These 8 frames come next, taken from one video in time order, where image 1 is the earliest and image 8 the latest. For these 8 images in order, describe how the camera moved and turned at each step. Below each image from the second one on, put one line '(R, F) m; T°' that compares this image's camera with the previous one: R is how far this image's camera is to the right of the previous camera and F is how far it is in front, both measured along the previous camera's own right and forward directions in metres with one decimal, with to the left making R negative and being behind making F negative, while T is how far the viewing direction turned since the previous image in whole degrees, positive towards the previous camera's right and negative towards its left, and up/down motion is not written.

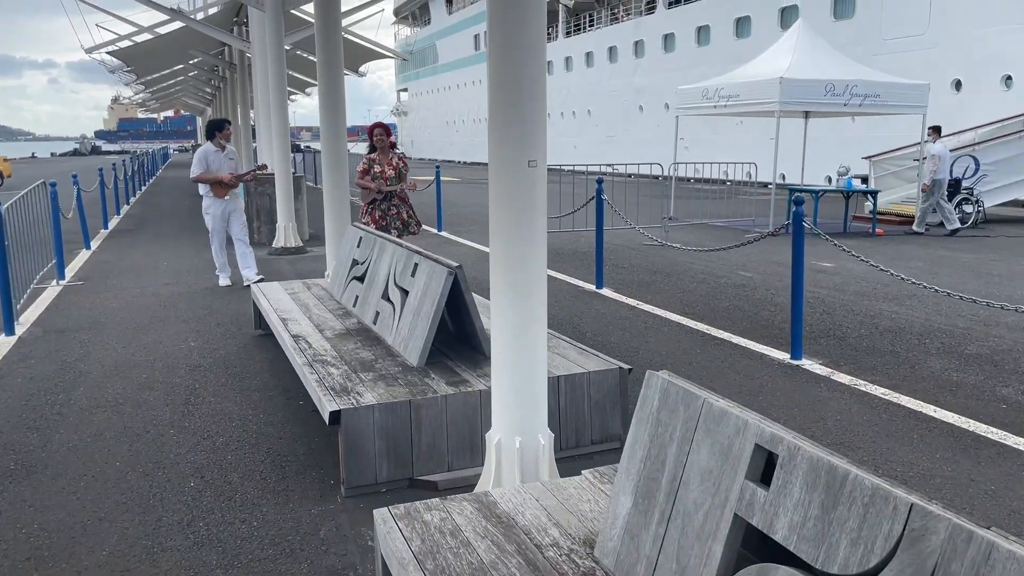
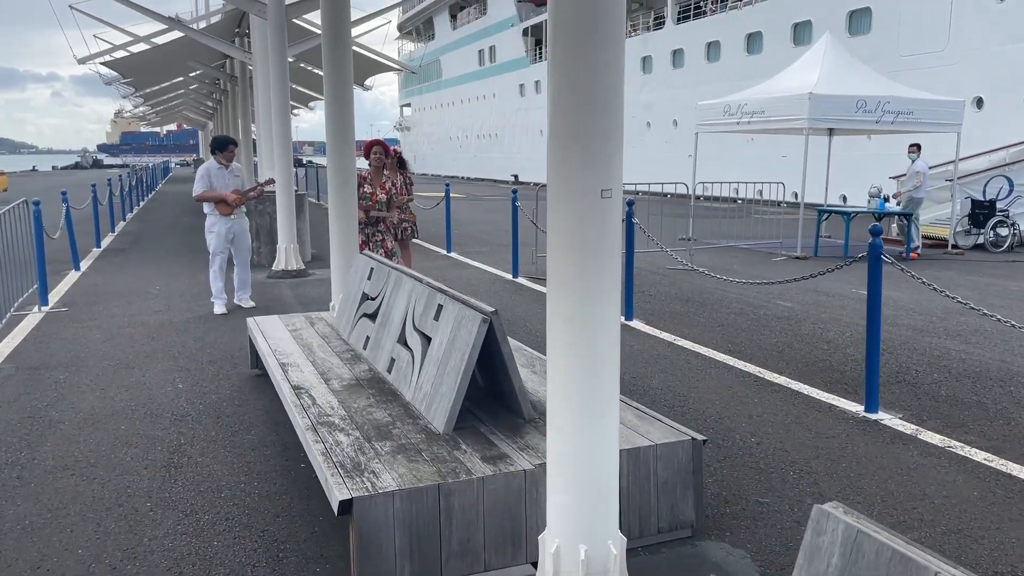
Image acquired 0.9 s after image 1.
(-0.2, +0.7) m; 0°
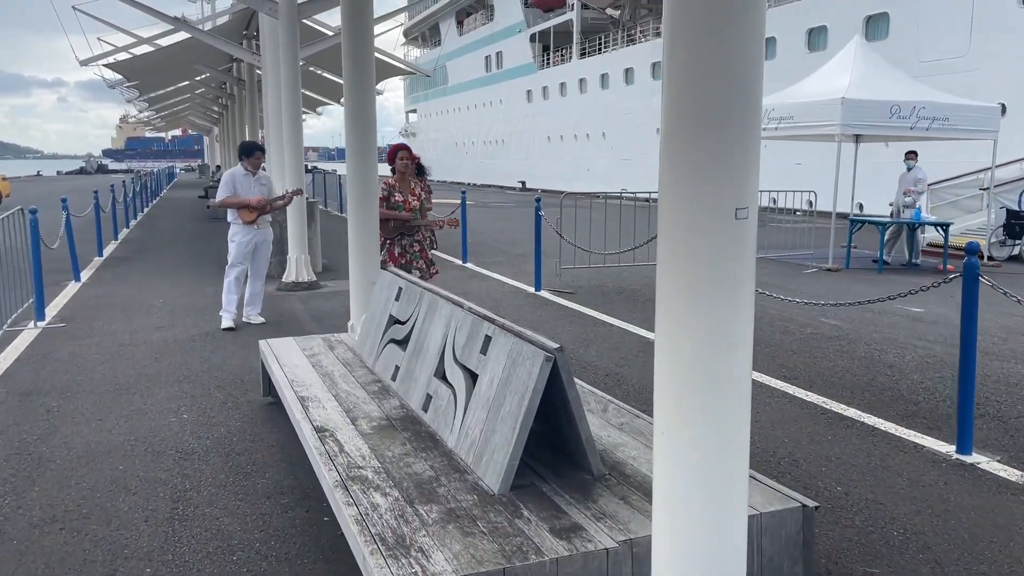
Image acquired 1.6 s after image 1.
(-0.2, +0.5) m; 0°
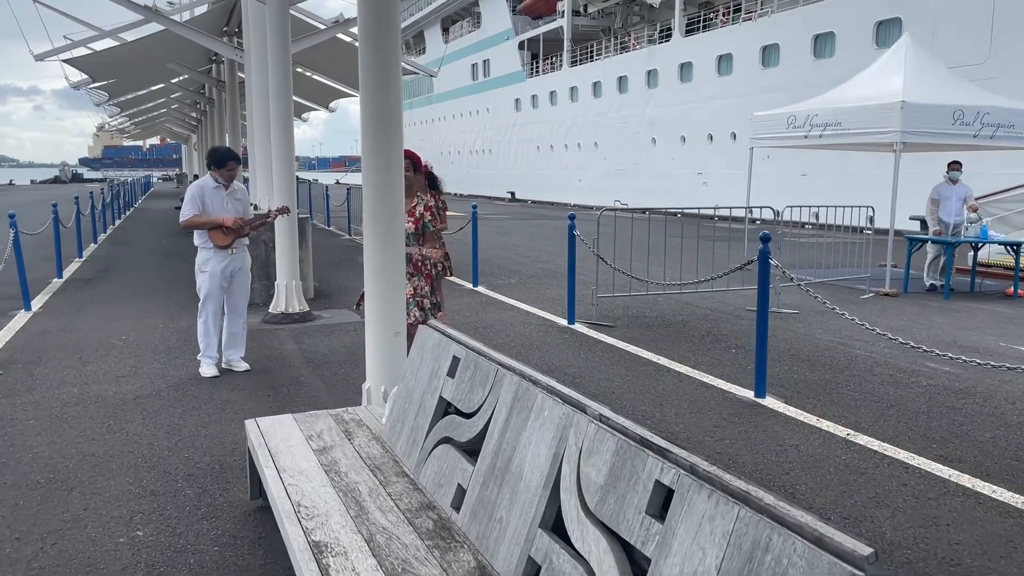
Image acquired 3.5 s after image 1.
(-0.5, +1.4) m; +1°
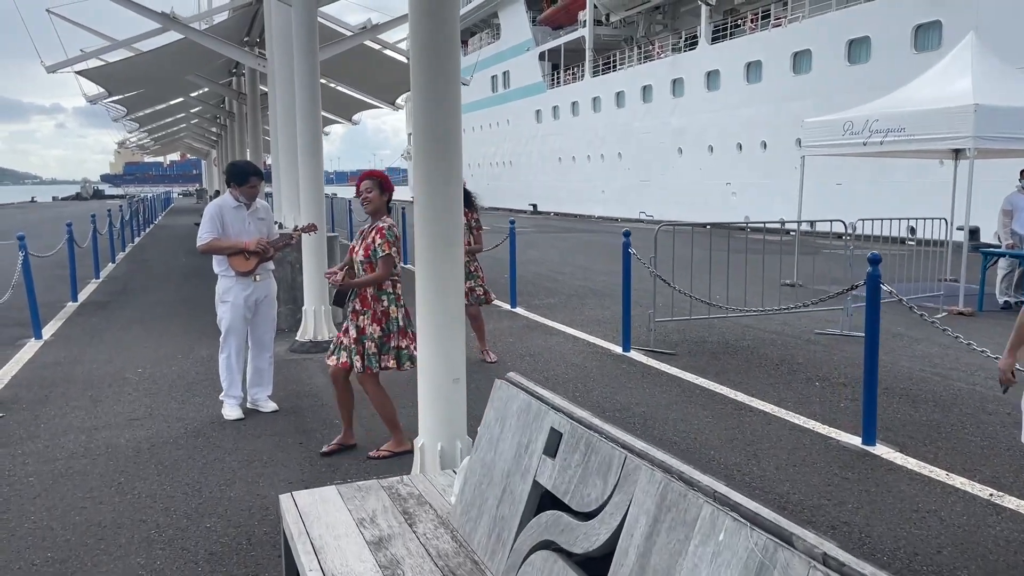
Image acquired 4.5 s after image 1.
(-0.3, +0.7) m; -1°
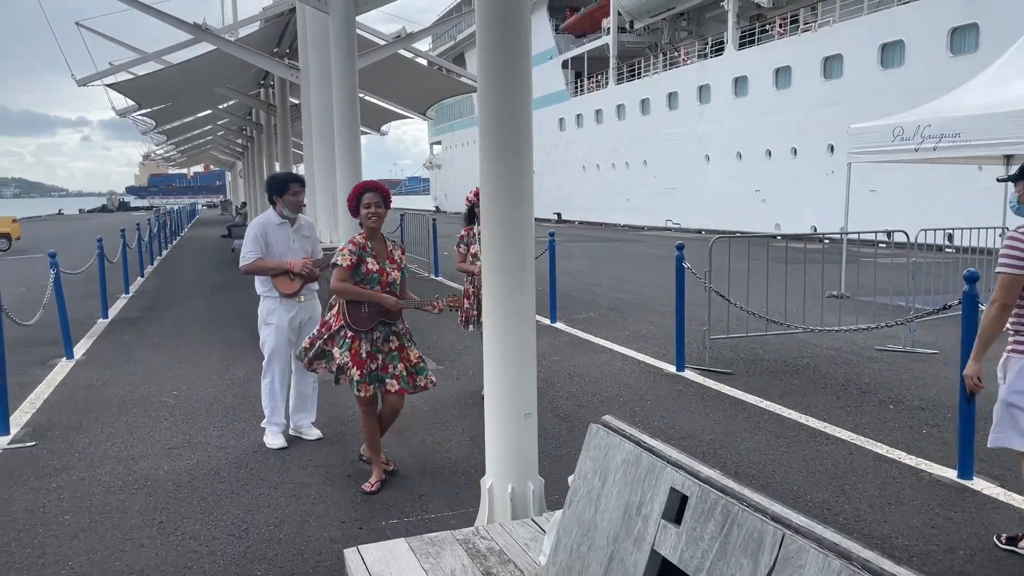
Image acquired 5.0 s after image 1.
(-0.2, +0.3) m; -1°
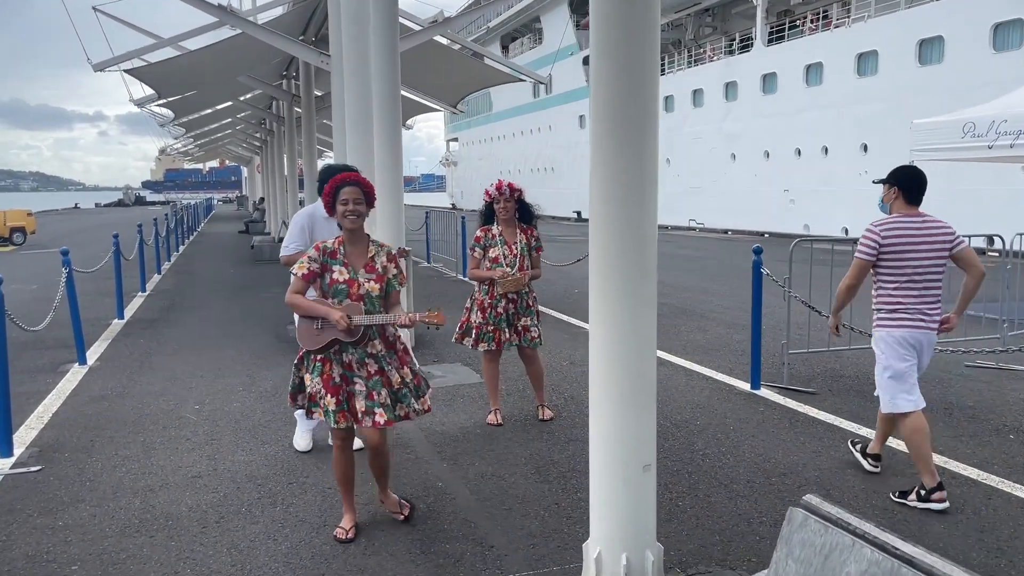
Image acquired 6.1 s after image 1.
(-0.3, +0.7) m; -1°
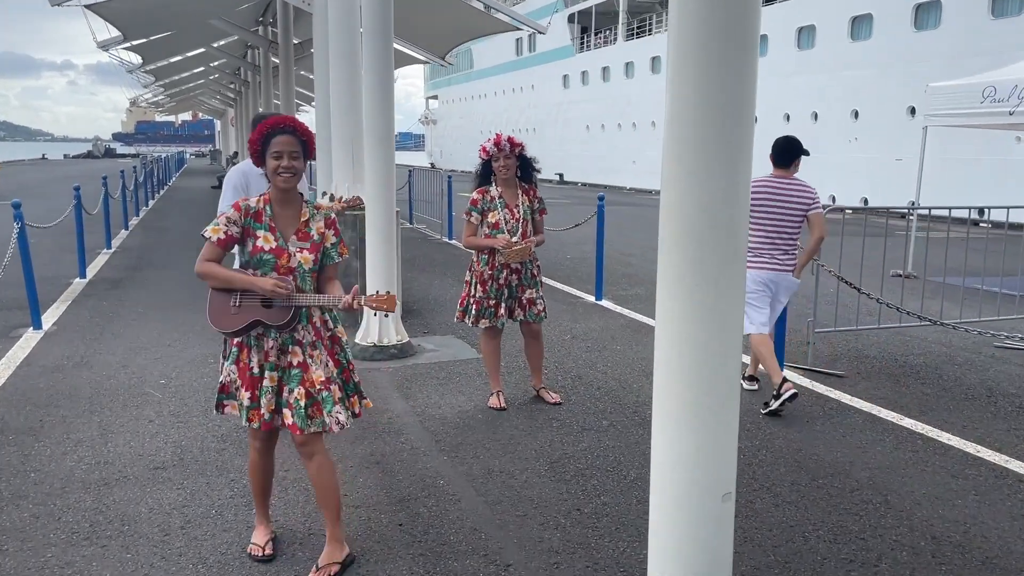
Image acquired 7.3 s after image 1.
(-0.2, +0.6) m; +2°
